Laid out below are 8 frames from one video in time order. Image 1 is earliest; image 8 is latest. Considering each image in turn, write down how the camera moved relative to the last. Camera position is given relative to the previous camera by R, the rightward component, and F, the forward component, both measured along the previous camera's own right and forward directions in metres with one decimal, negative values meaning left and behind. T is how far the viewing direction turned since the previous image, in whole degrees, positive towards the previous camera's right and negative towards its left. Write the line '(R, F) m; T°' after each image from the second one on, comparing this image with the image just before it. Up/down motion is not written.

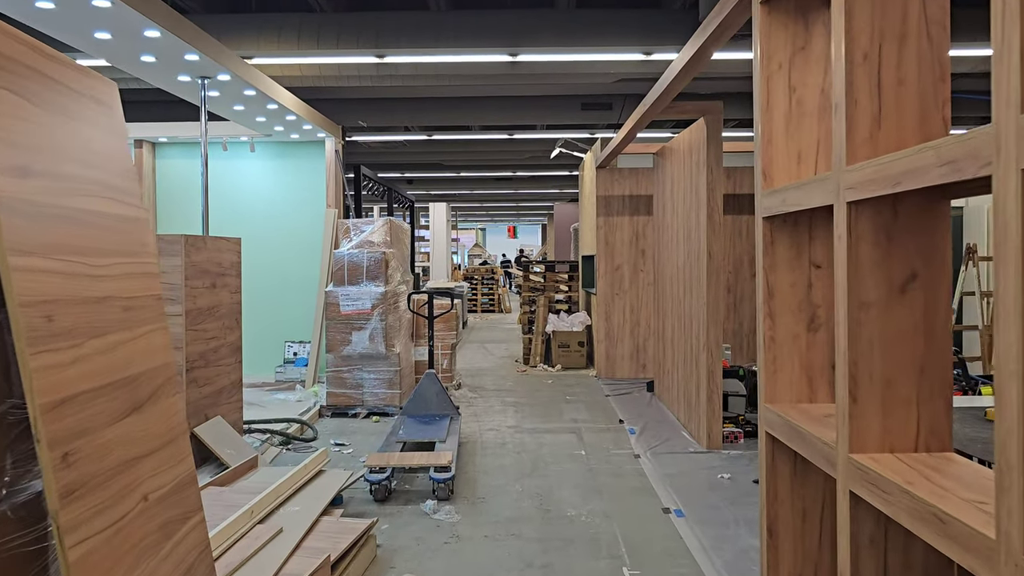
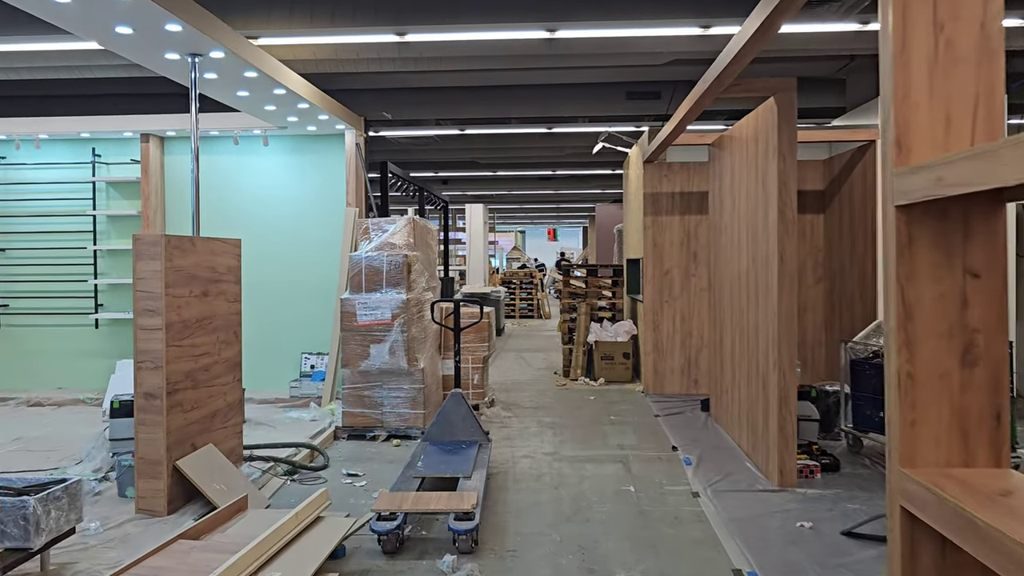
(0.0, +0.6) m; -3°
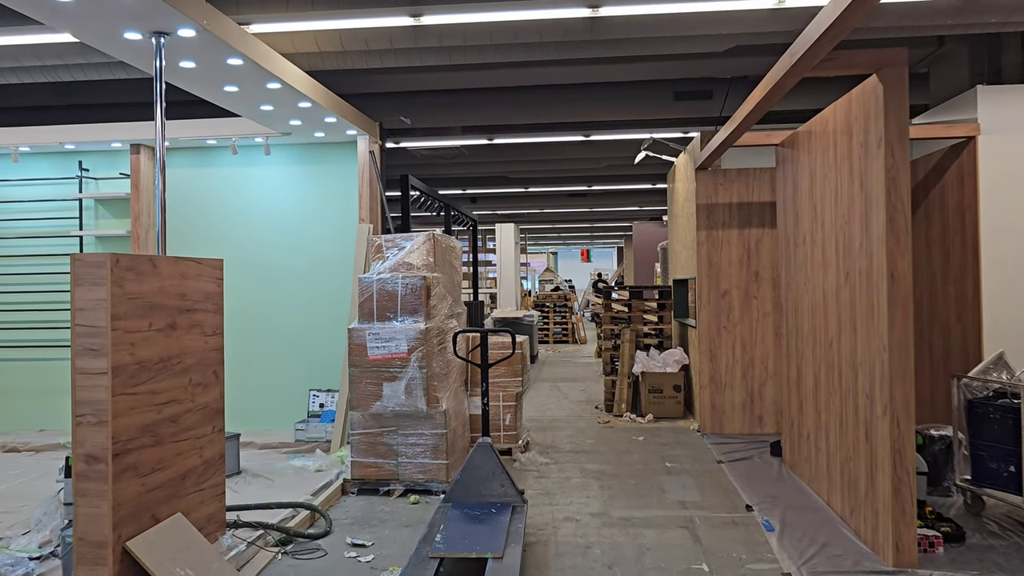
(0.0, +0.8) m; -2°
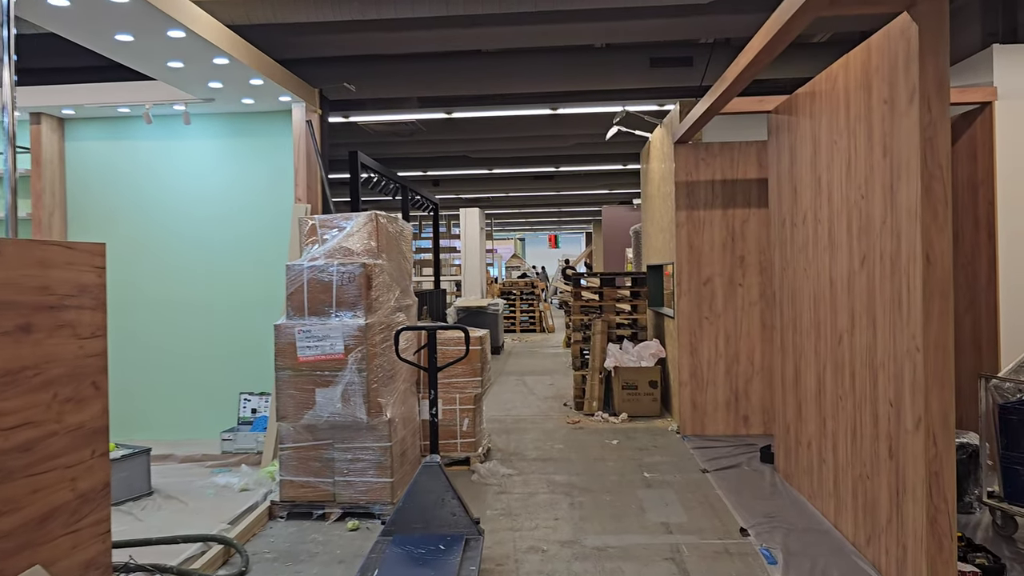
(+0.1, +0.6) m; +2°
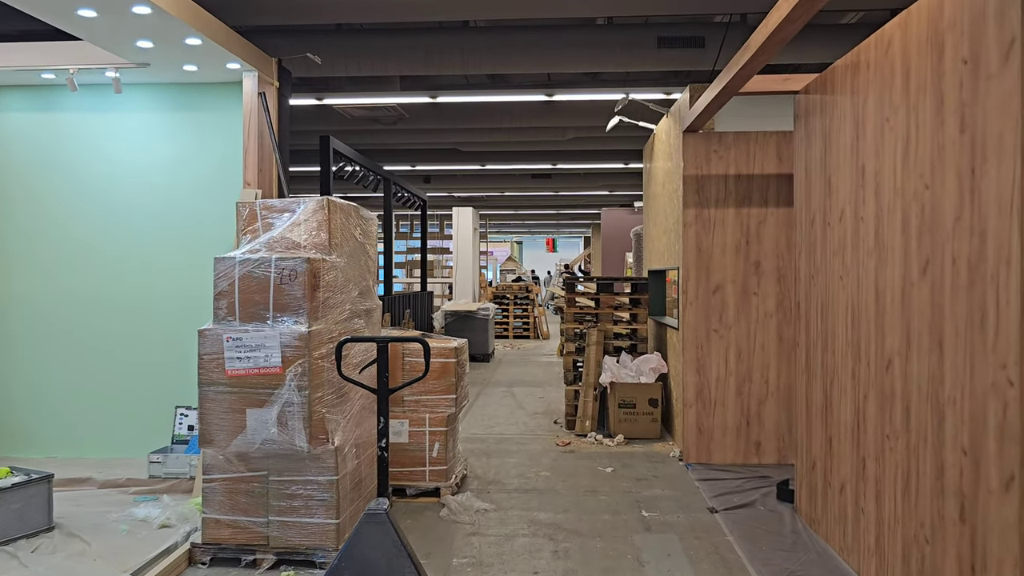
(+0.1, +0.6) m; 0°
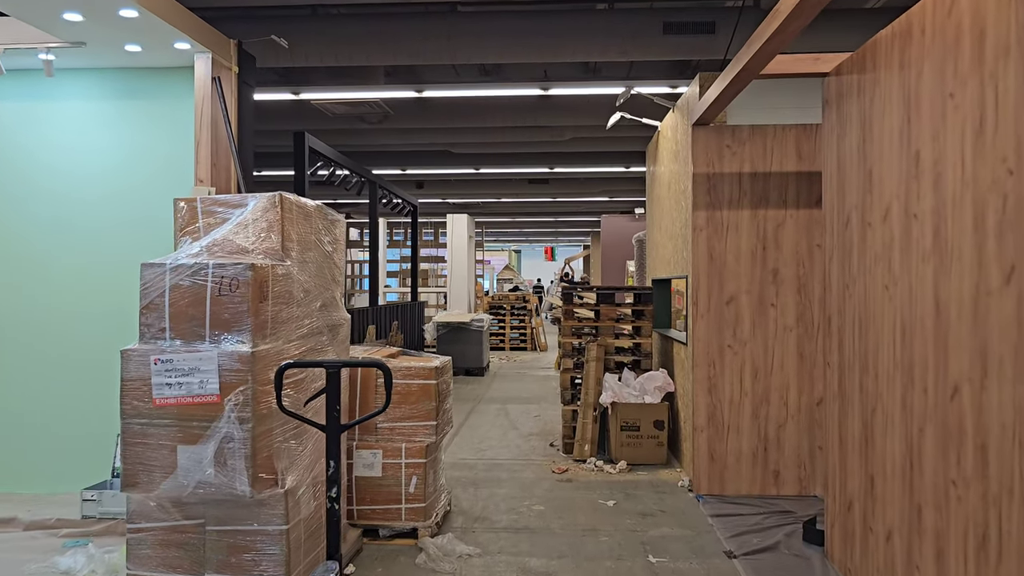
(0.0, +0.5) m; 0°
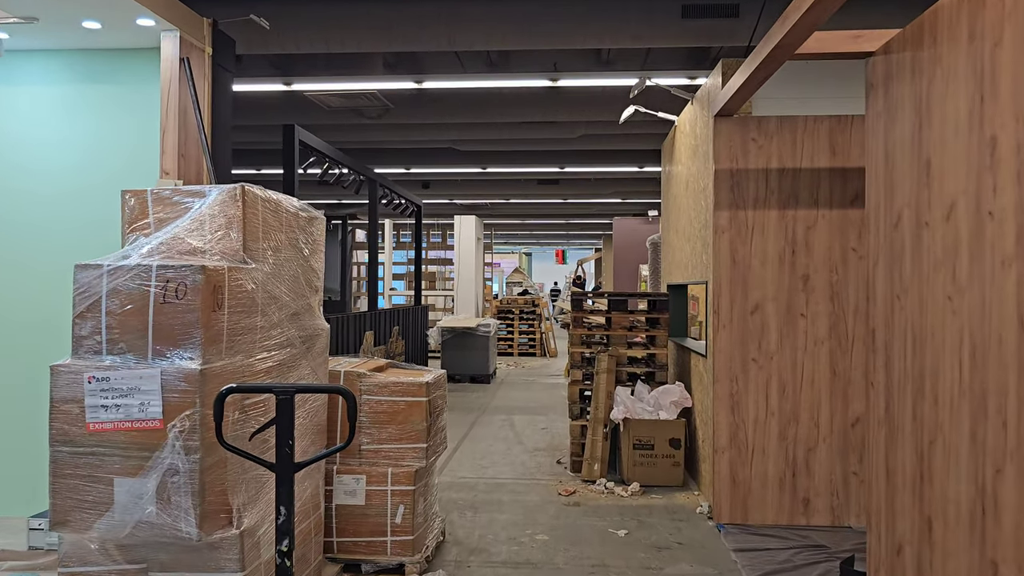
(0.0, +0.4) m; -1°
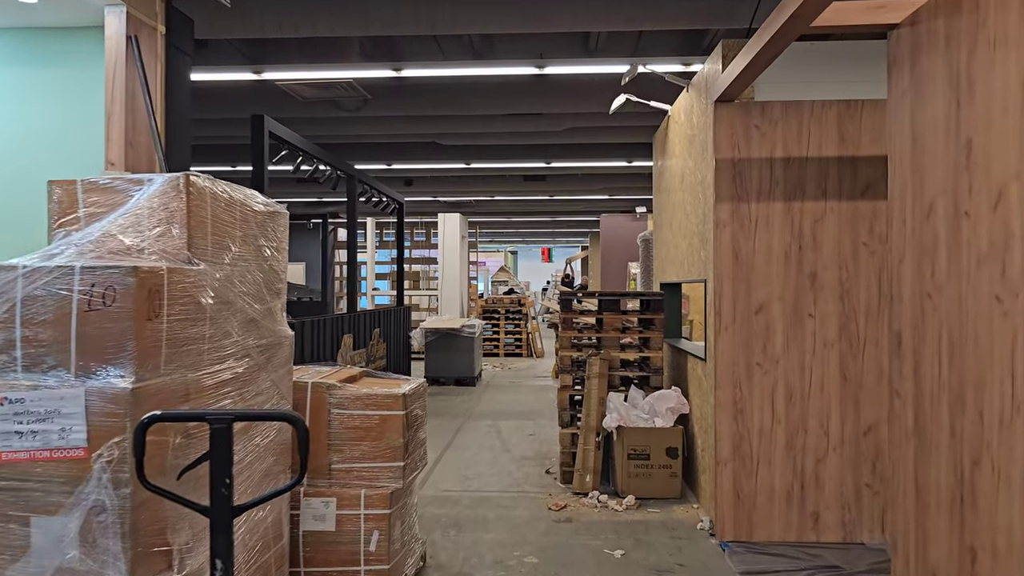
(0.0, +0.3) m; +1°
